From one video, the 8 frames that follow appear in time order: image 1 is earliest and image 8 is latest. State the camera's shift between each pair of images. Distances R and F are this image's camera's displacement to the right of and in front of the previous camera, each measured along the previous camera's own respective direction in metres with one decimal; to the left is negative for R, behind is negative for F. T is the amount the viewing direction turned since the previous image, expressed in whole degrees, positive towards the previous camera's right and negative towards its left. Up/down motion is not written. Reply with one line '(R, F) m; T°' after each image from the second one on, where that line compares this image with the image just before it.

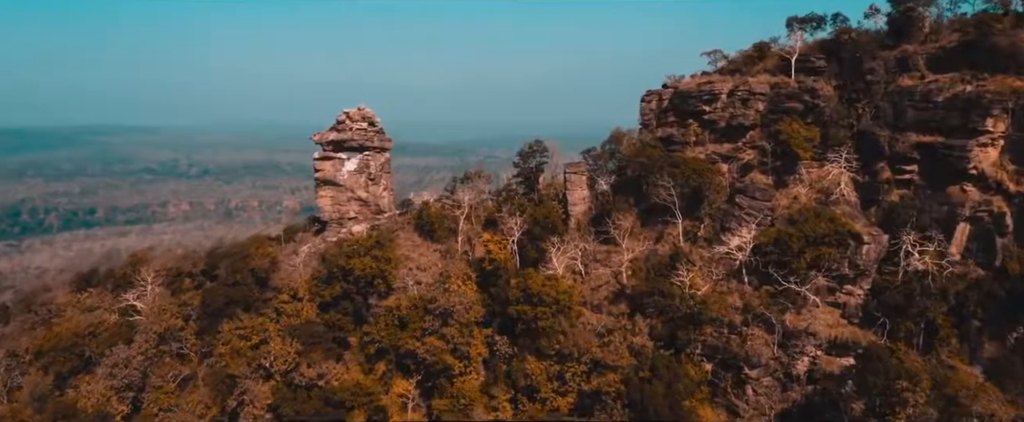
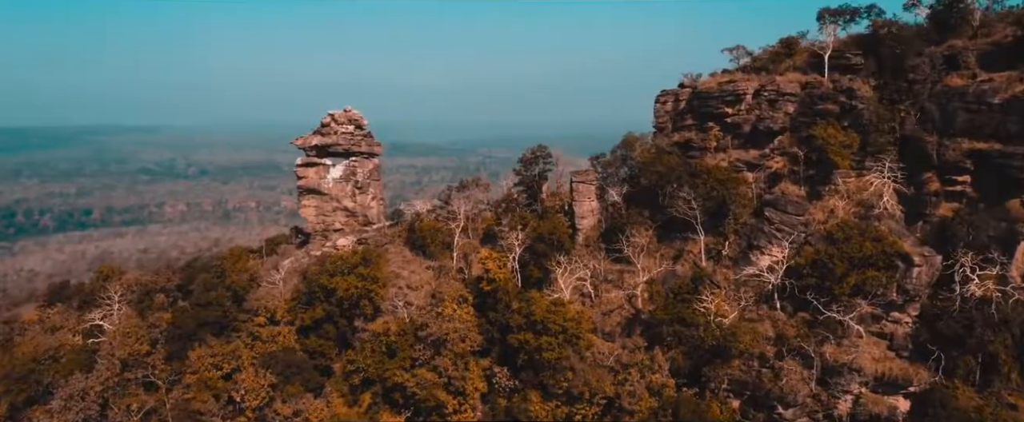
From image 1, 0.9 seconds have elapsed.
(0.0, +2.8) m; 0°
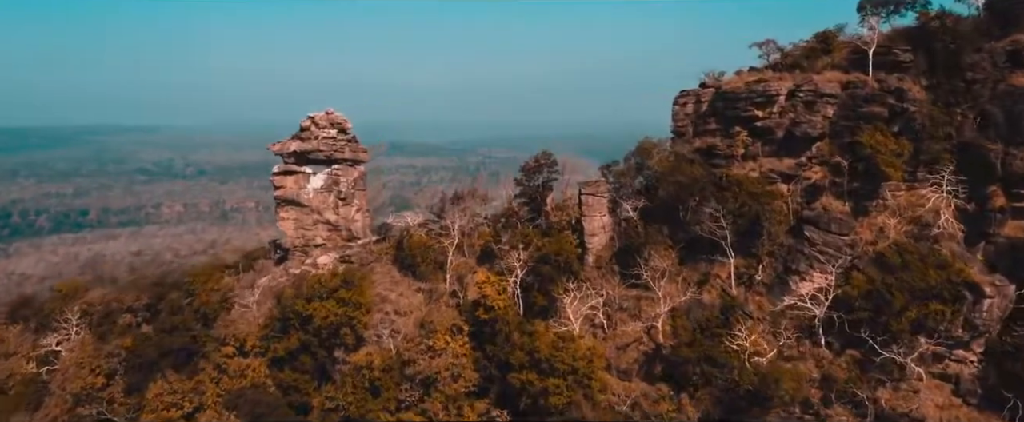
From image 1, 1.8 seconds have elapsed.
(0.0, +2.9) m; 0°
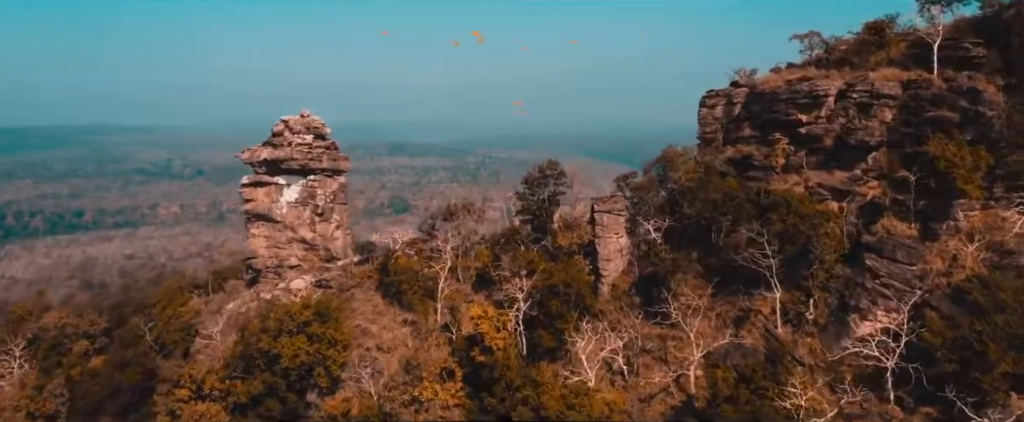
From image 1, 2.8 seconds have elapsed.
(-0.1, +3.2) m; 0°
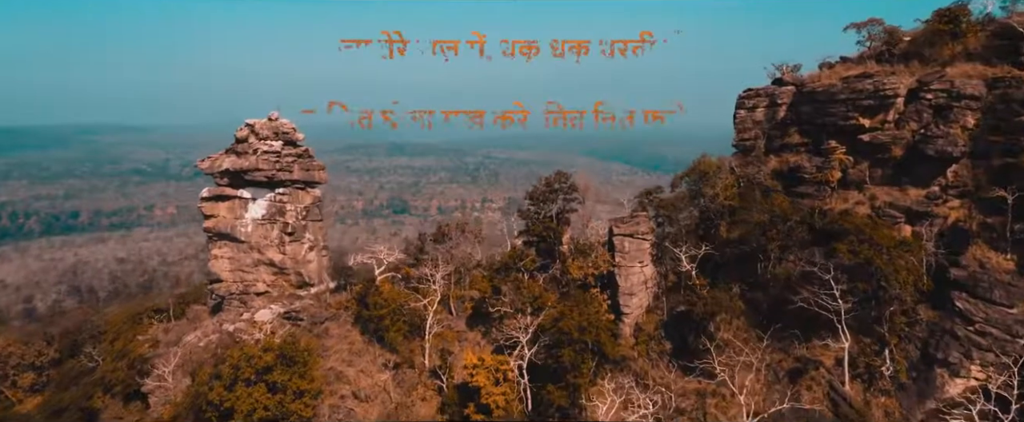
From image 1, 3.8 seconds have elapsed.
(-0.1, +3.2) m; 0°
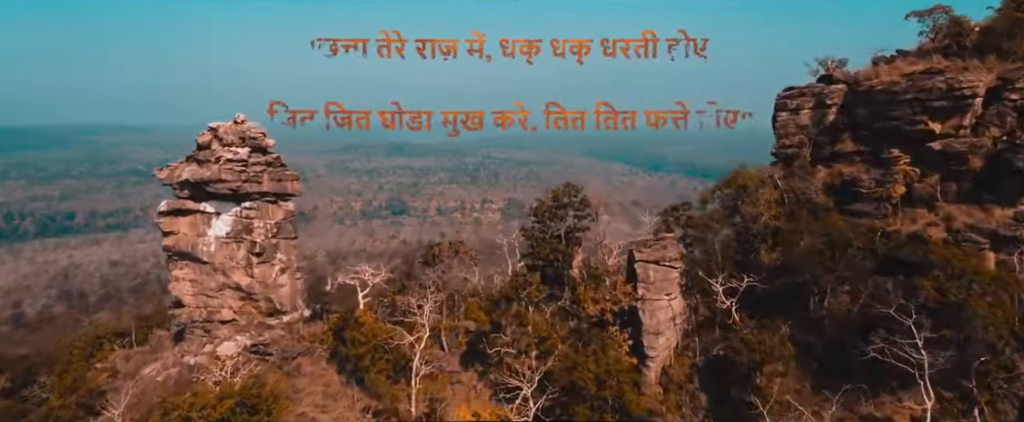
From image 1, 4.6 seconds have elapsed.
(-0.1, +2.5) m; 0°
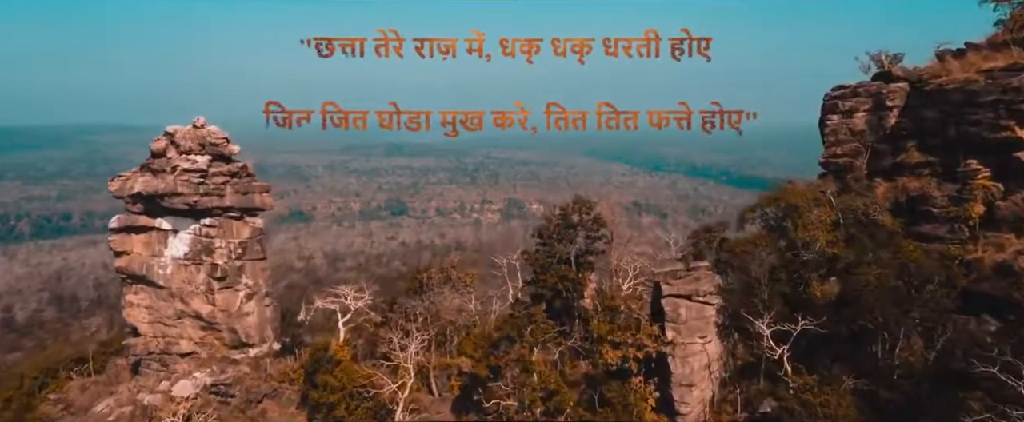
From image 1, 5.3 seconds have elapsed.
(0.0, +2.2) m; 0°
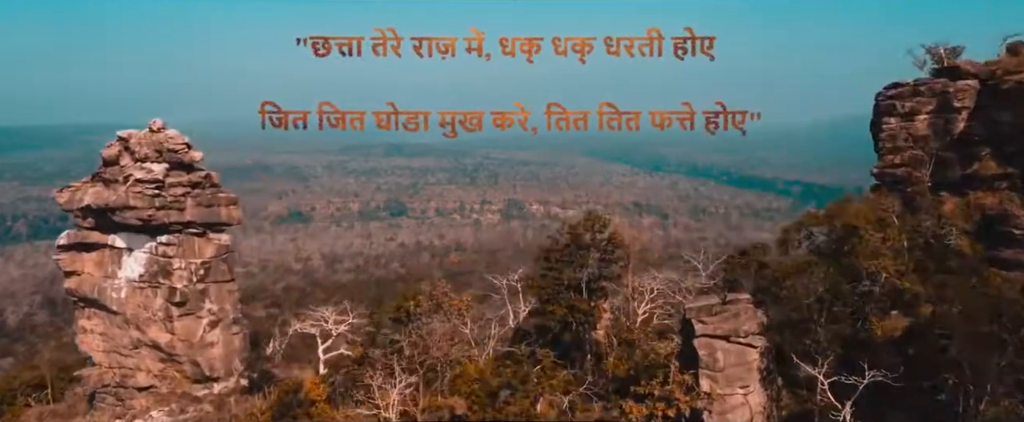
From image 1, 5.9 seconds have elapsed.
(0.0, +1.8) m; 0°
